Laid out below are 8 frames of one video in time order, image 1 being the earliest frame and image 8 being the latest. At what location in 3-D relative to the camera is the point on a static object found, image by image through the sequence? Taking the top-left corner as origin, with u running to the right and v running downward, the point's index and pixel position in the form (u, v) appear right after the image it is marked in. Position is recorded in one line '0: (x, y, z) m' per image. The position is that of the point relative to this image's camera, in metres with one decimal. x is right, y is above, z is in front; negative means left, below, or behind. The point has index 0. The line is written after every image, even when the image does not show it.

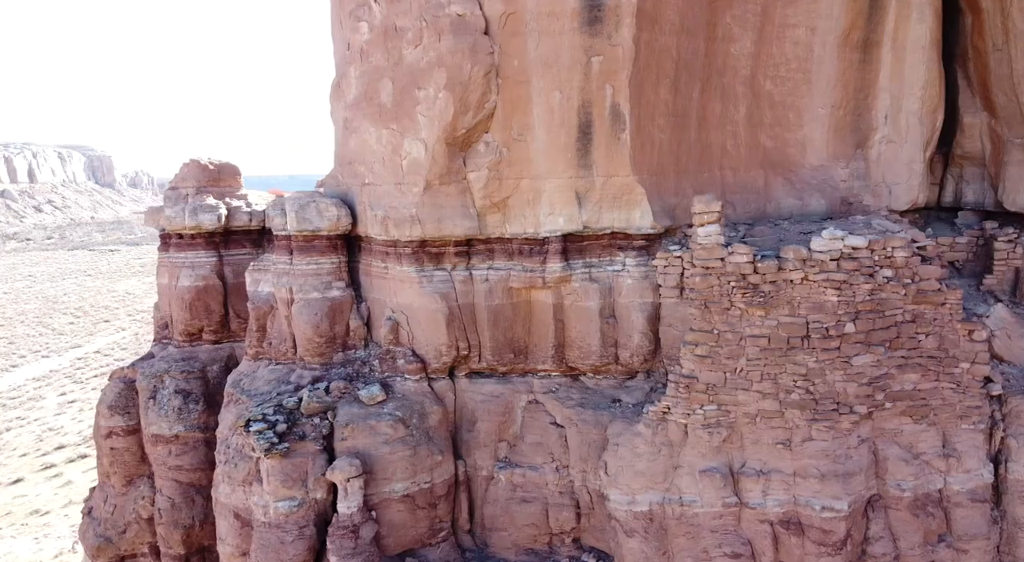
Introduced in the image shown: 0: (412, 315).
0: (-0.7, -0.2, +4.6) m
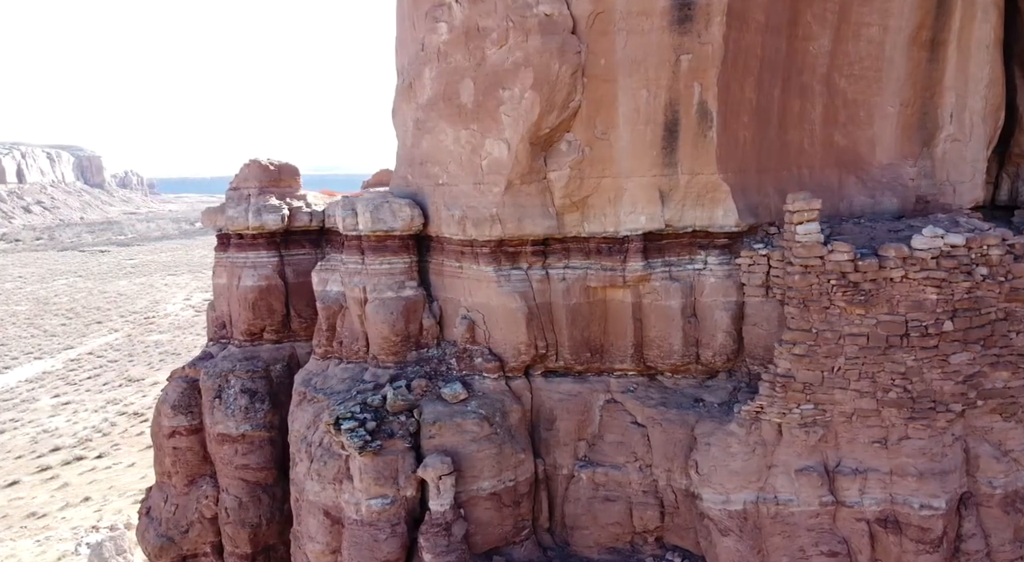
0: (-0.1, -0.2, +4.6) m
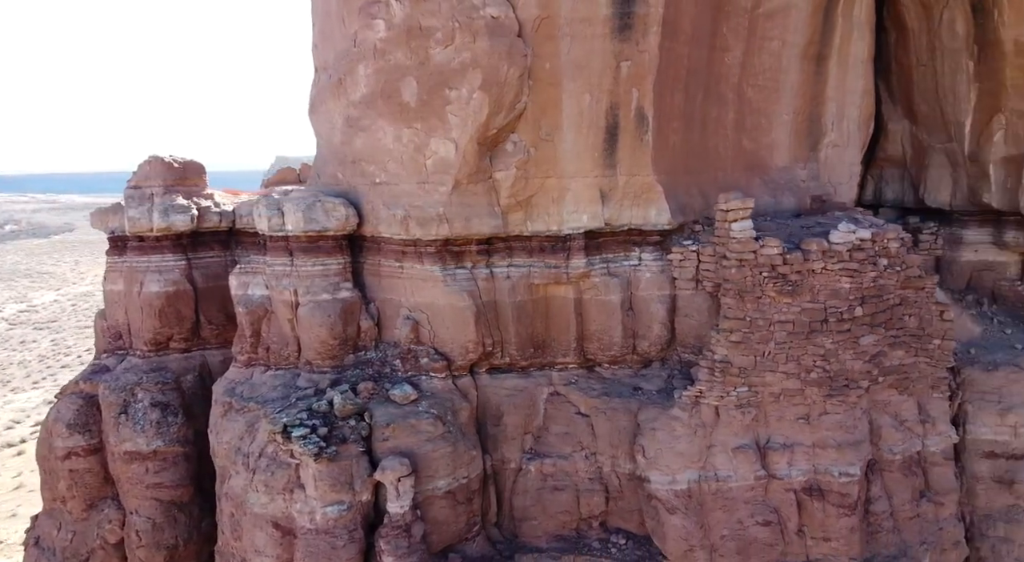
0: (-0.5, -0.2, +4.6) m
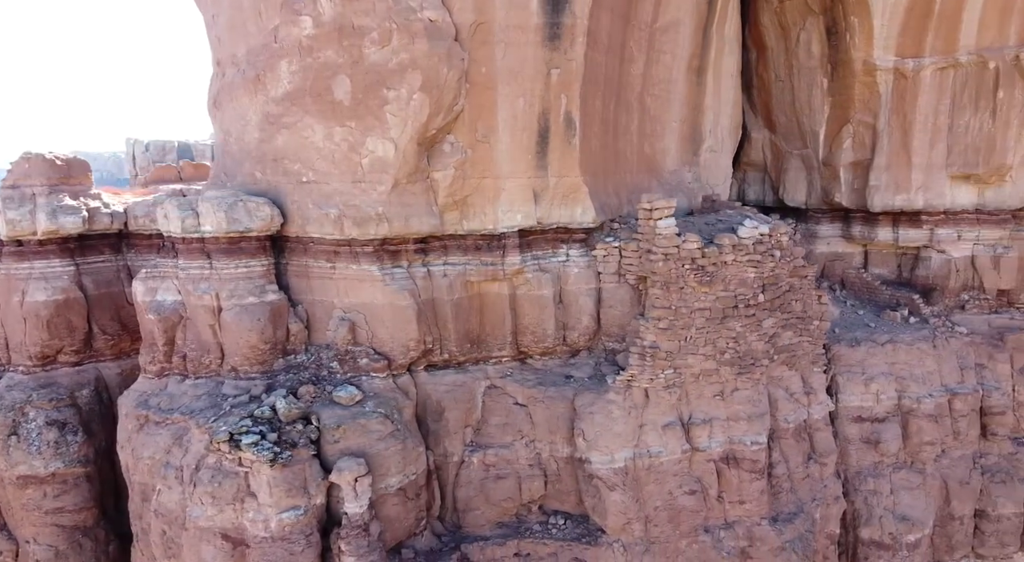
0: (-1.0, -0.2, +4.6) m
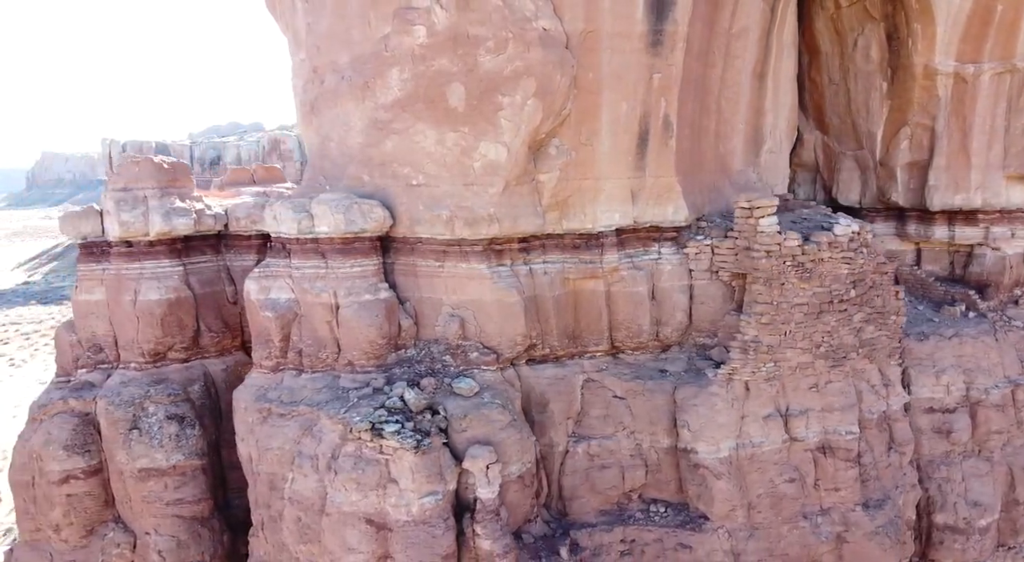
0: (-0.2, -0.2, +4.8) m
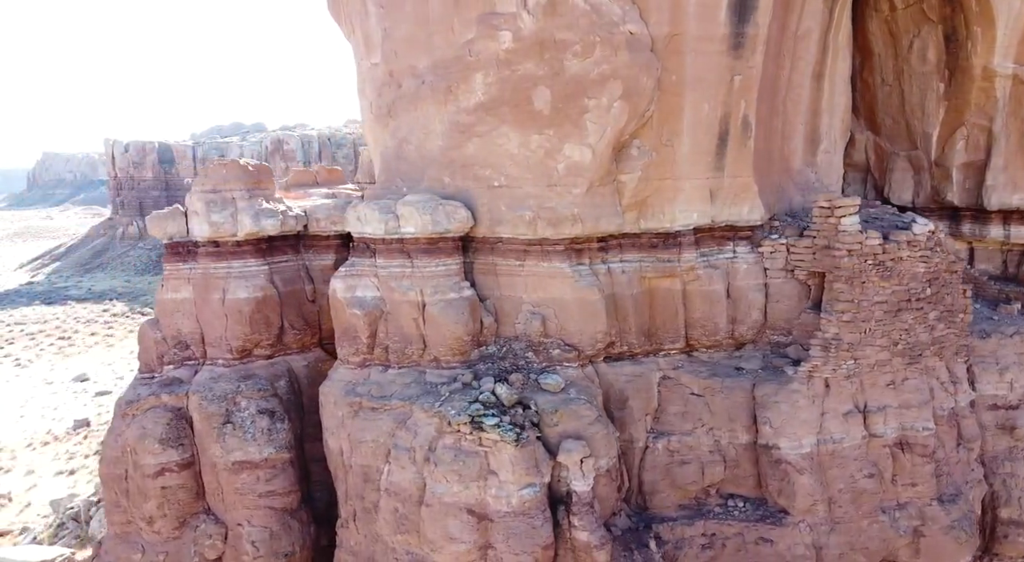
0: (+0.4, -0.2, +4.9) m
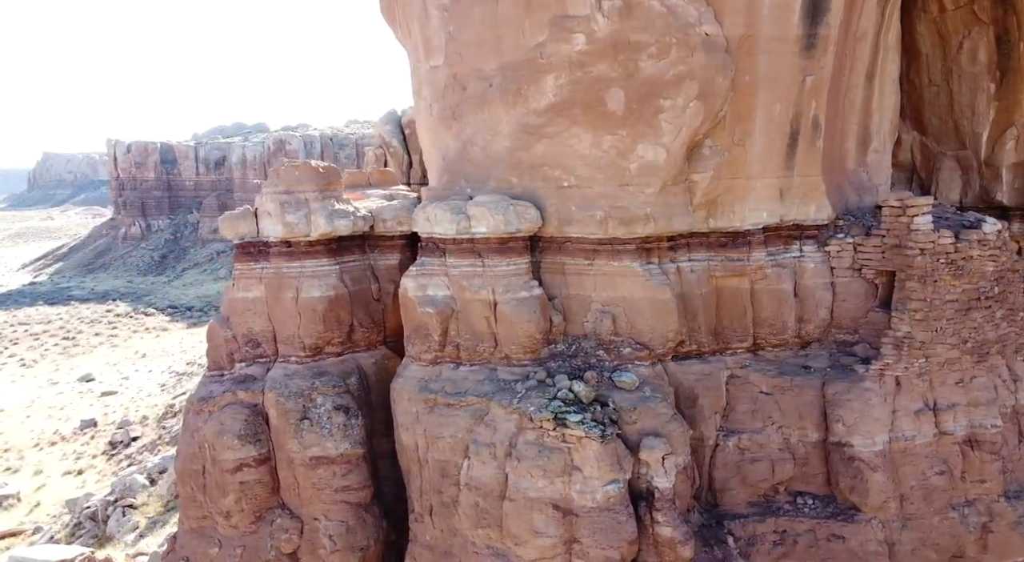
0: (+0.9, -0.2, +5.0) m
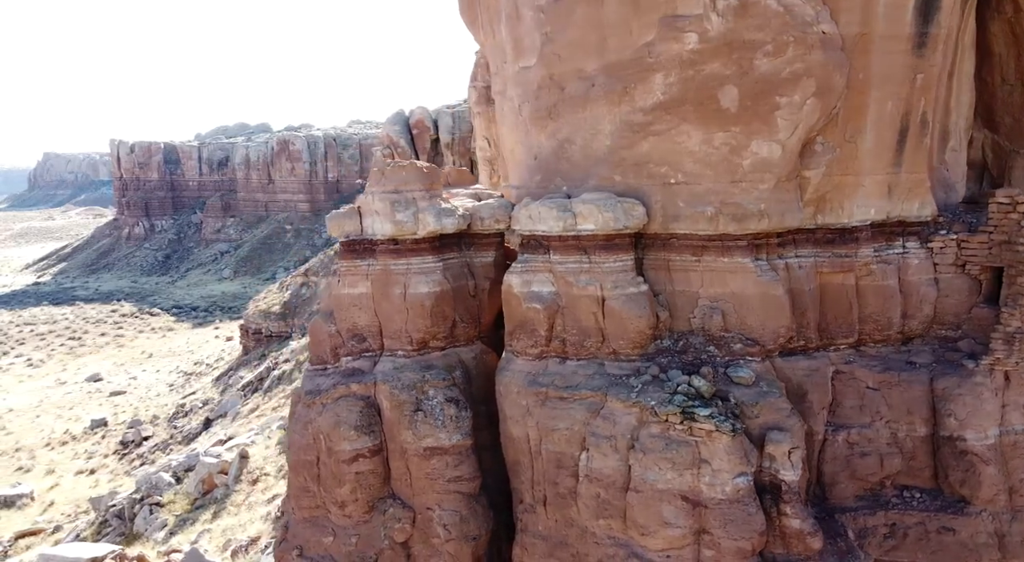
0: (+1.7, -0.2, +5.0) m
